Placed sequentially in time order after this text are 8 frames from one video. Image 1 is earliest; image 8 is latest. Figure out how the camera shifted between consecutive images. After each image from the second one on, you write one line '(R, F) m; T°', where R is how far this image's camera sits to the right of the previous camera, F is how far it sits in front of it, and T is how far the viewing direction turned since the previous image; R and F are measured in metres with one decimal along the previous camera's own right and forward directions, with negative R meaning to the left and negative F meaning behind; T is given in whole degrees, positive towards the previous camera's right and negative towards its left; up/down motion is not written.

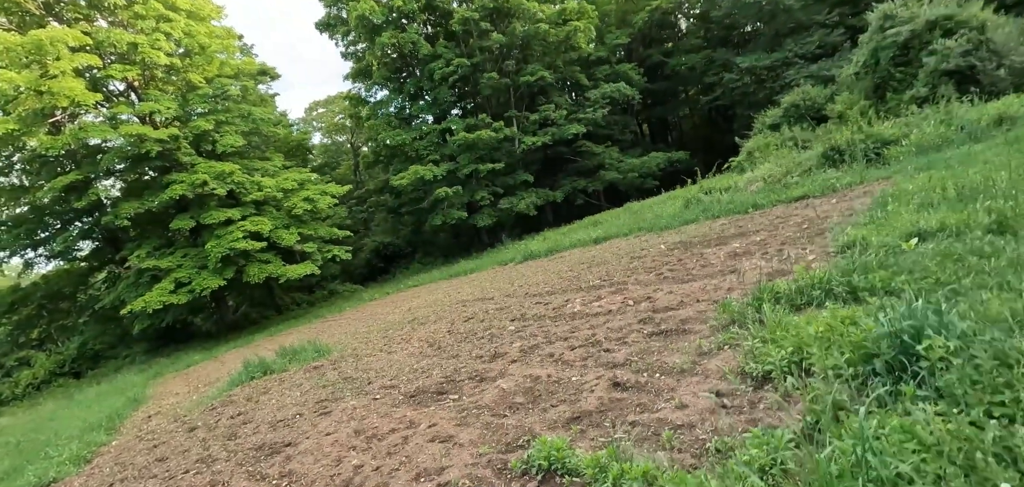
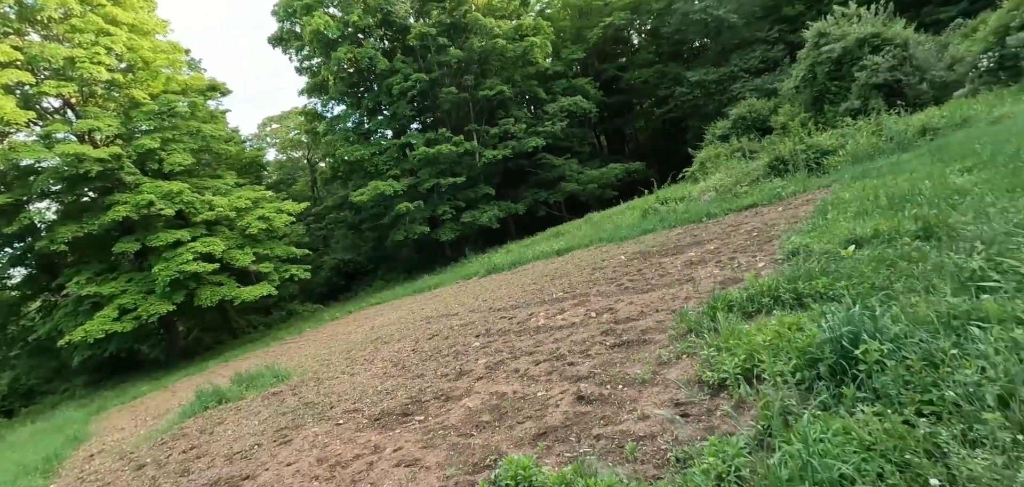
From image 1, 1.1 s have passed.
(0.0, 0.0) m; +4°
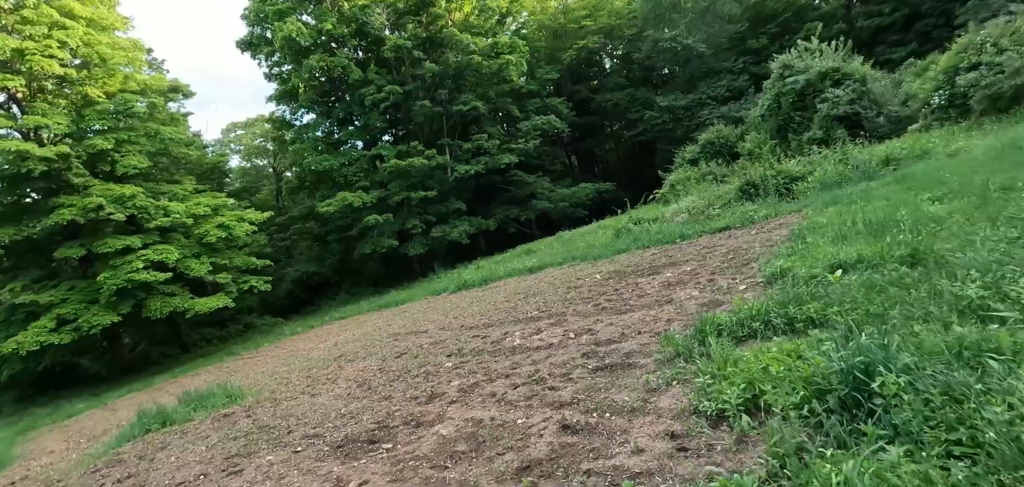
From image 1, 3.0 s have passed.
(-0.1, +0.2) m; +3°
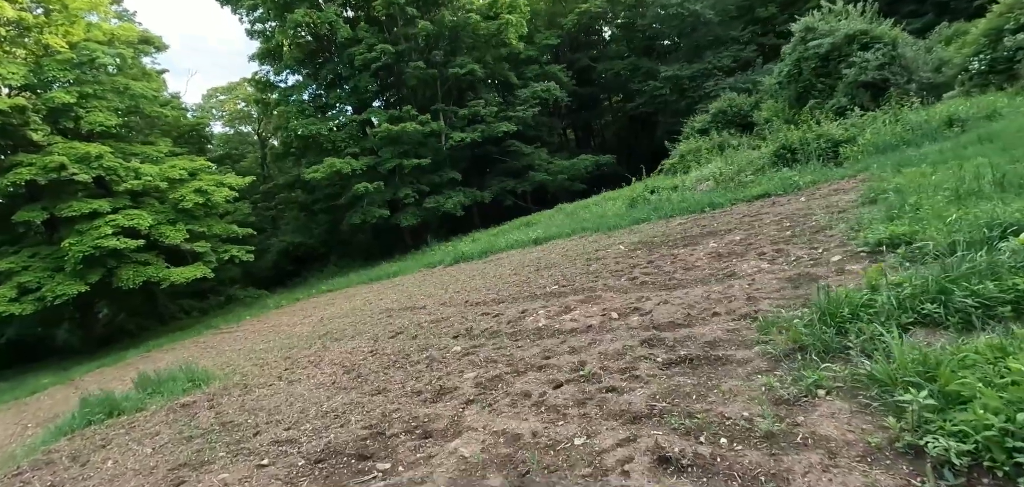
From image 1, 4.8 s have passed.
(-0.3, +1.1) m; +1°
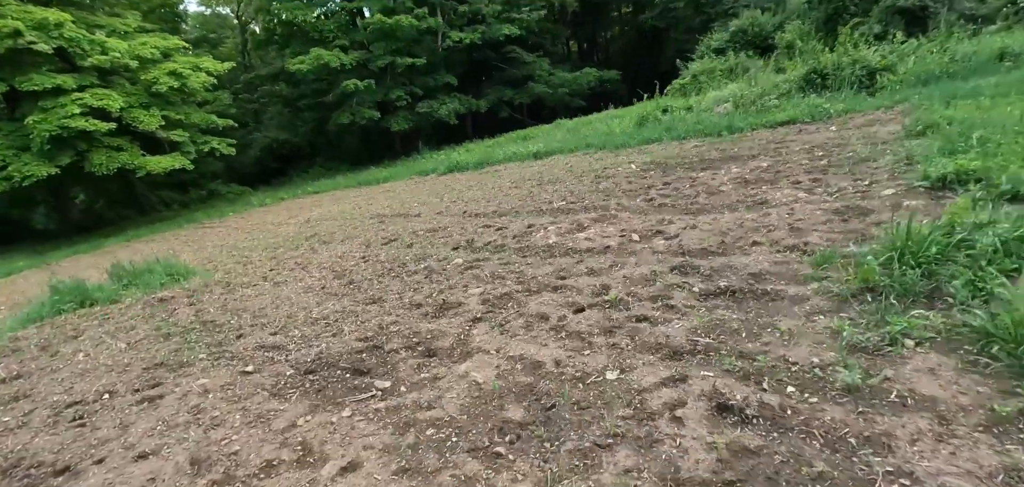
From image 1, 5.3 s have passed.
(-0.2, +0.4) m; +2°
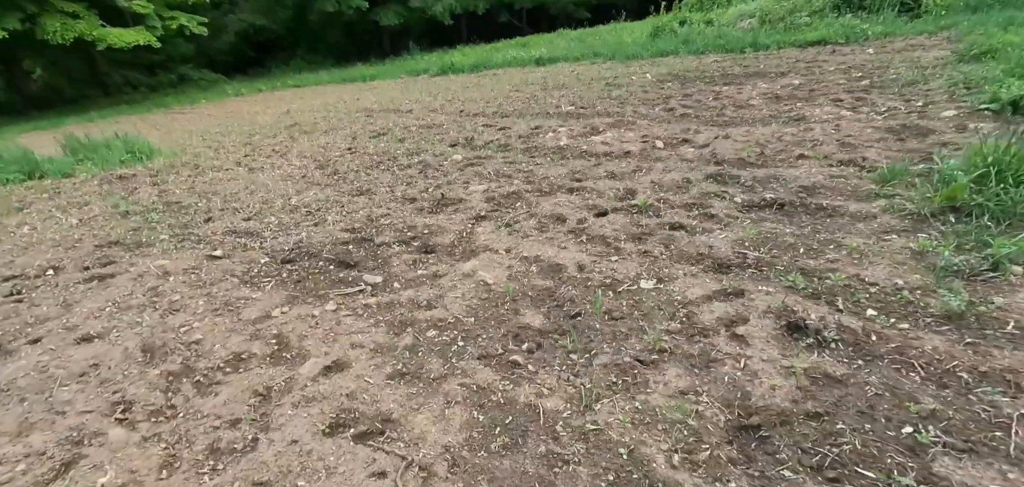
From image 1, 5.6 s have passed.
(-0.1, +0.4) m; +2°
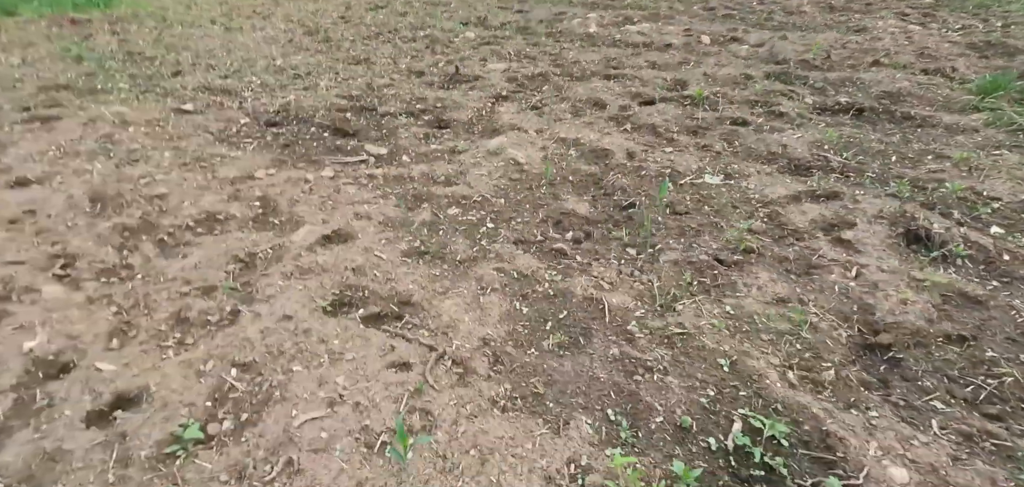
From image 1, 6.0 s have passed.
(-0.2, +0.3) m; +3°
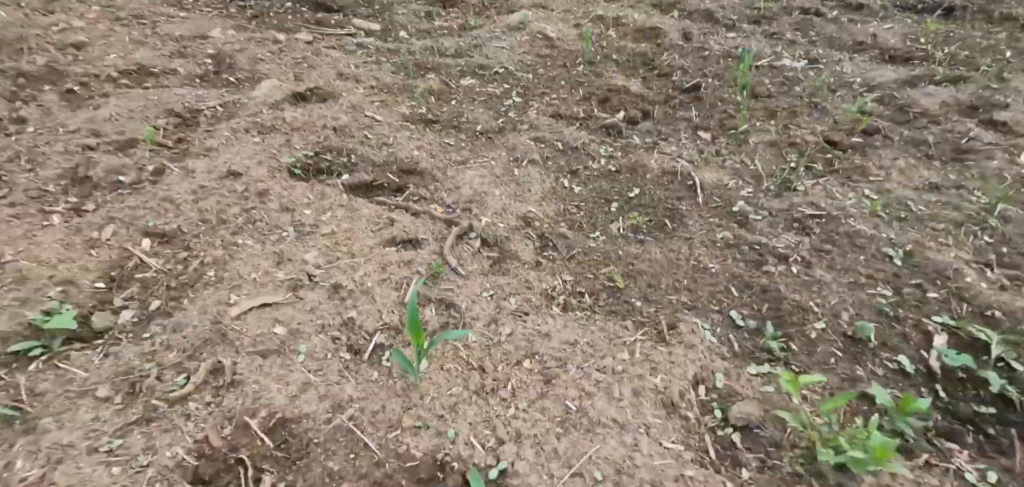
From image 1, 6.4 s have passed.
(-0.1, +0.3) m; +2°
